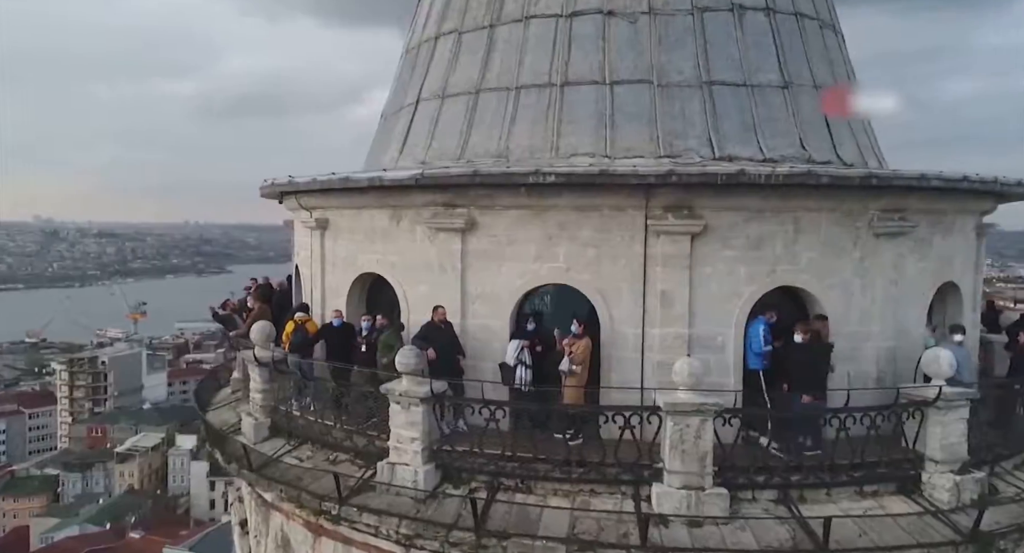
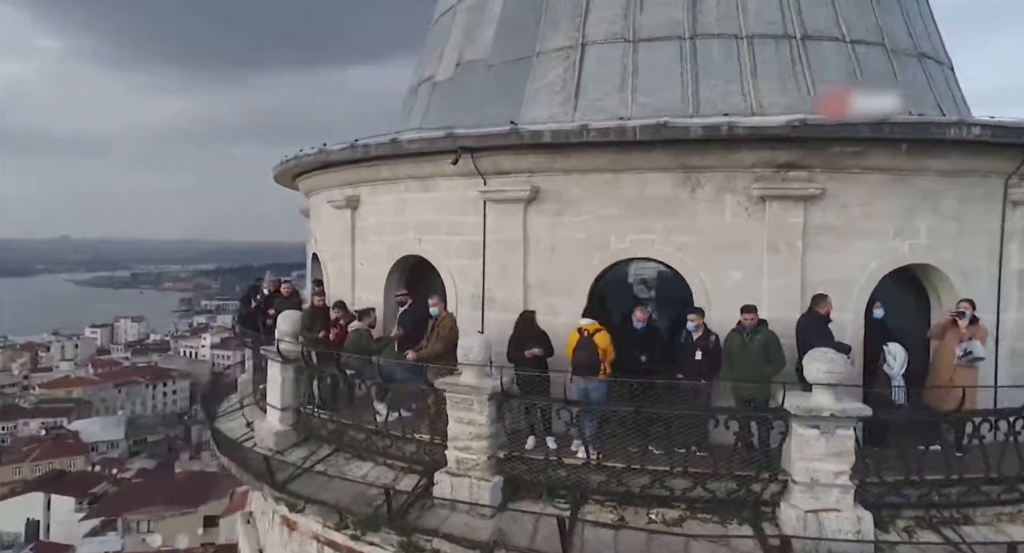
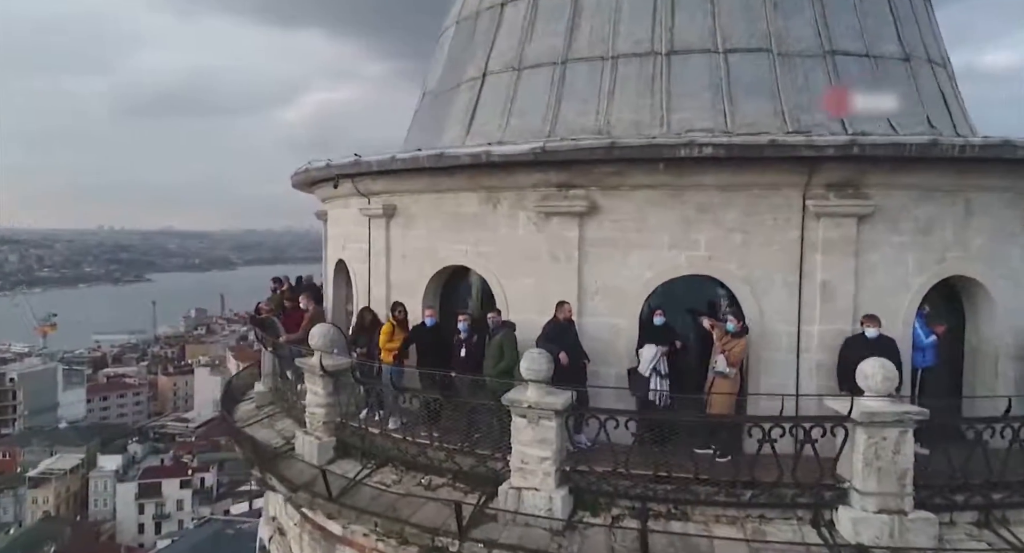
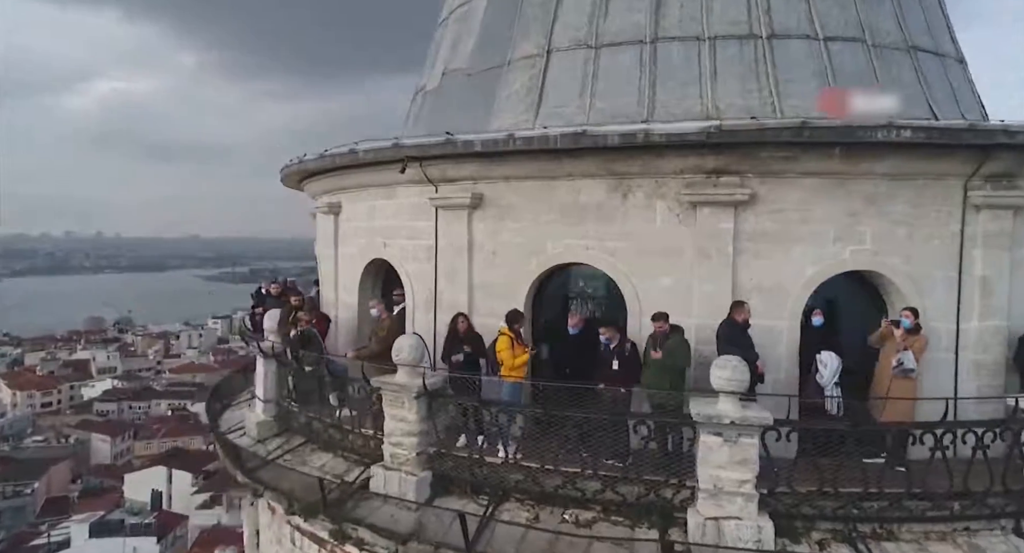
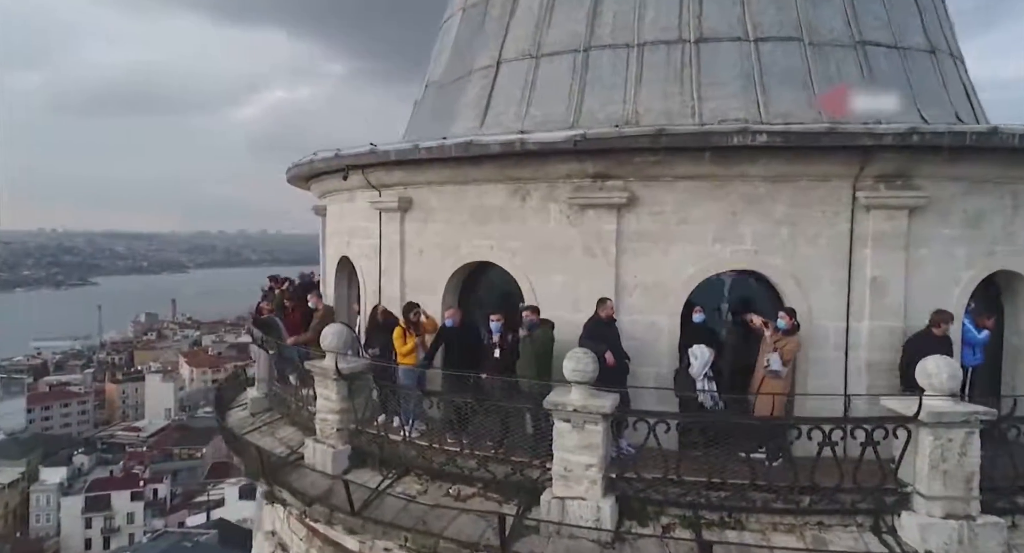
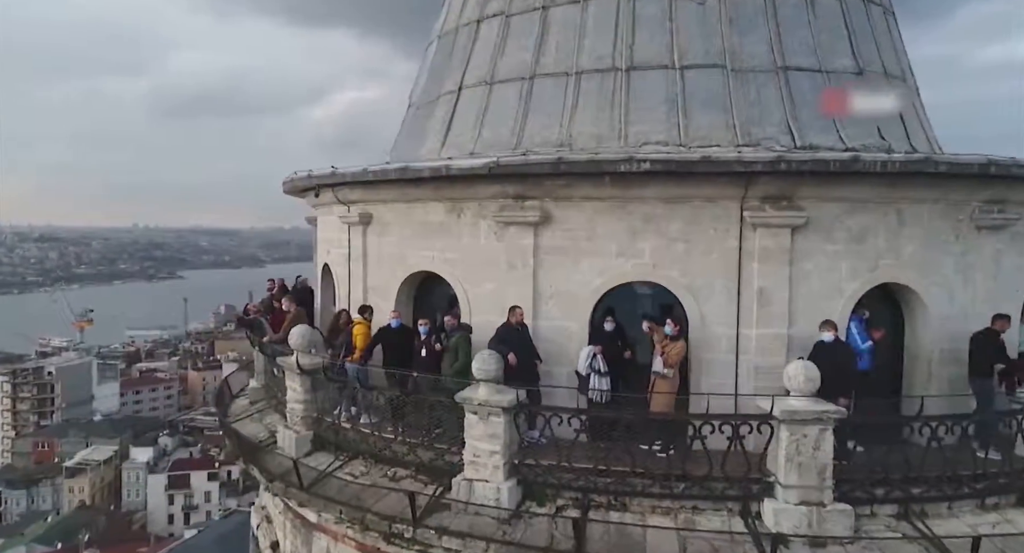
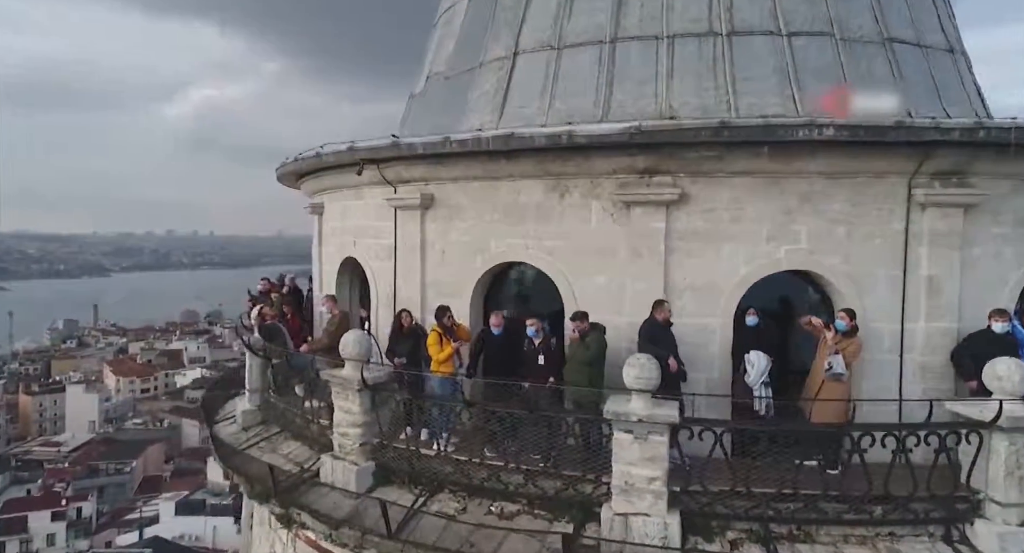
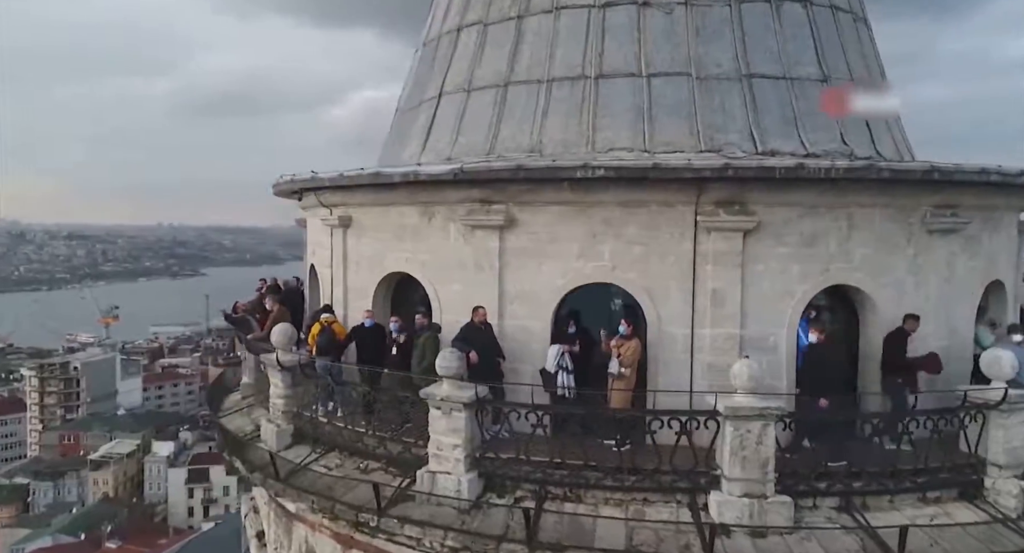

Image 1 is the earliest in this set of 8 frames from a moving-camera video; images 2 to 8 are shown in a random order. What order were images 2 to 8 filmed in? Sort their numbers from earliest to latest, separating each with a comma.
8, 6, 3, 5, 7, 4, 2
